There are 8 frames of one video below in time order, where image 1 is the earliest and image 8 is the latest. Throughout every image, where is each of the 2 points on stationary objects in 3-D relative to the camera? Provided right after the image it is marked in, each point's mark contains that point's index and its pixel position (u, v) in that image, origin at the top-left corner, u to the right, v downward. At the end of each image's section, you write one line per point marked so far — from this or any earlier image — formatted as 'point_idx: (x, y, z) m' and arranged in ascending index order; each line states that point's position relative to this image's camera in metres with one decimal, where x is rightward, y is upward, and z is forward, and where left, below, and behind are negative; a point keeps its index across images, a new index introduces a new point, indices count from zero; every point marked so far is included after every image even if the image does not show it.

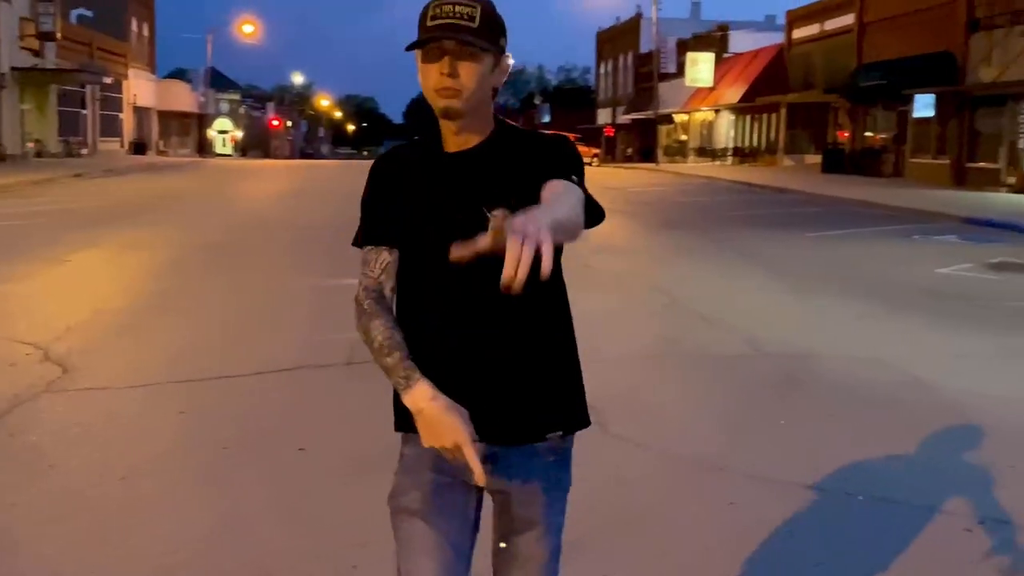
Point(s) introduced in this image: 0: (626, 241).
0: (+1.6, +0.5, +14.9) m
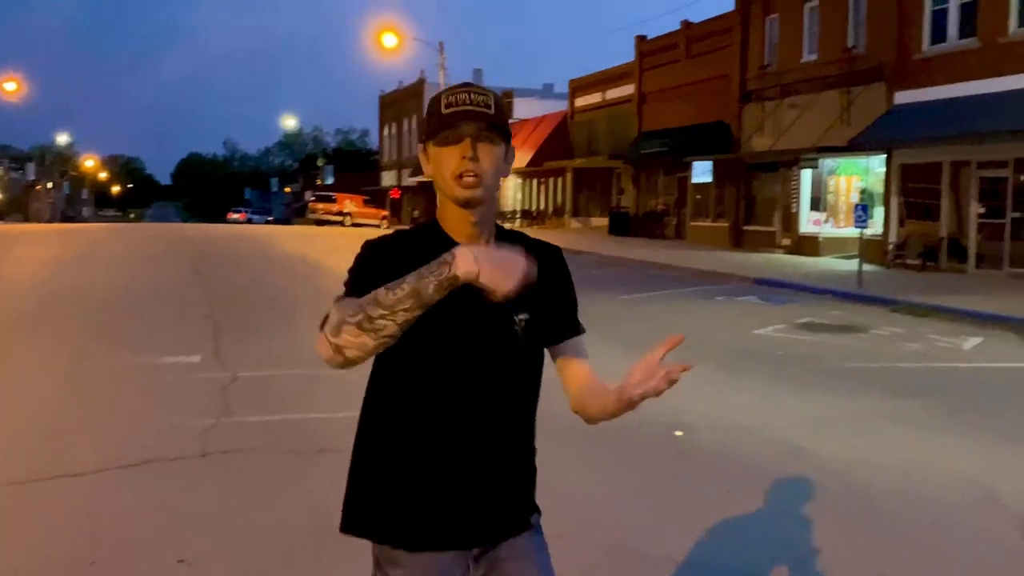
0: (-0.8, -0.4, +14.8) m
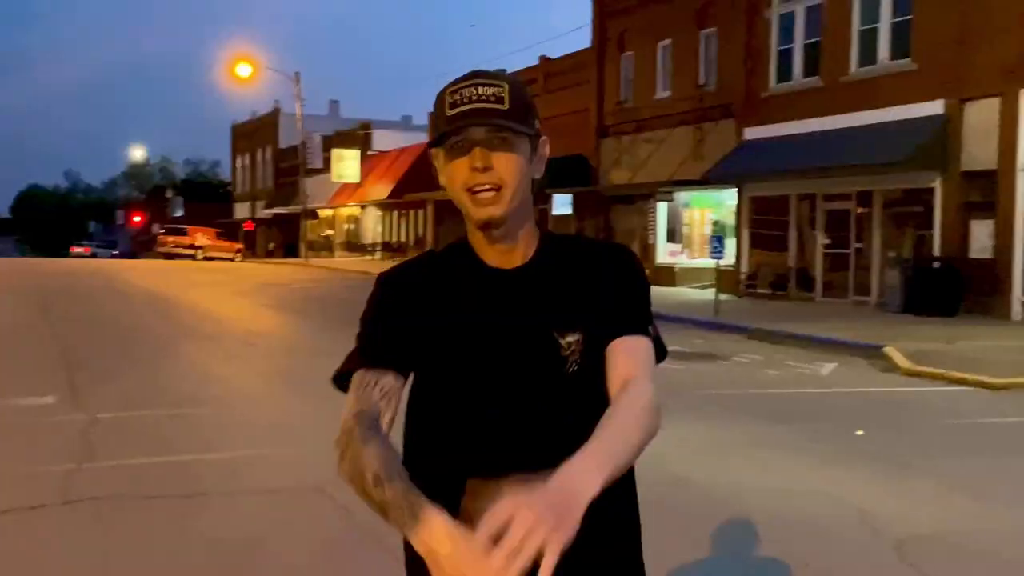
0: (-2.5, -0.8, +14.5) m
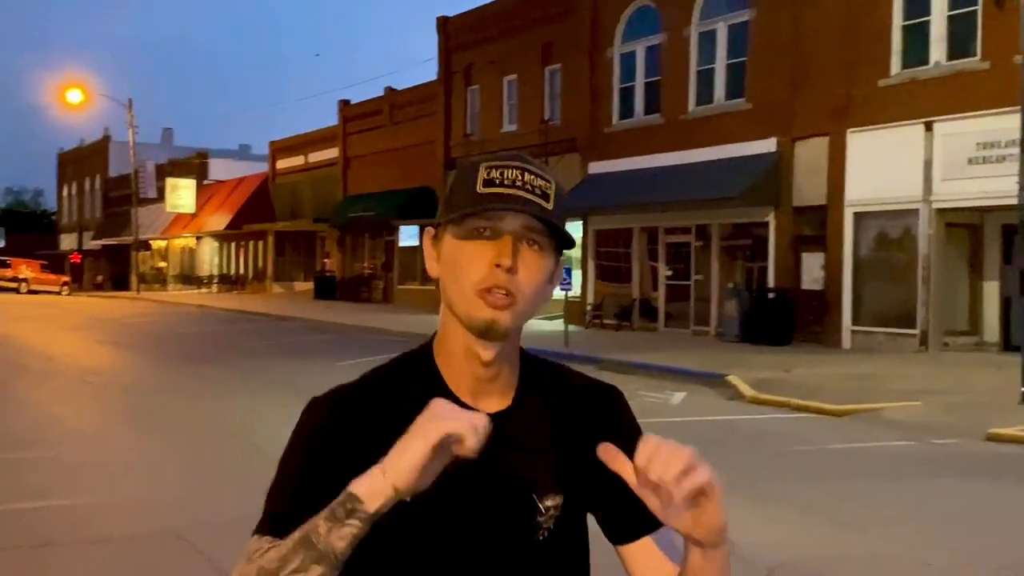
0: (-4.3, -1.3, +14.0) m
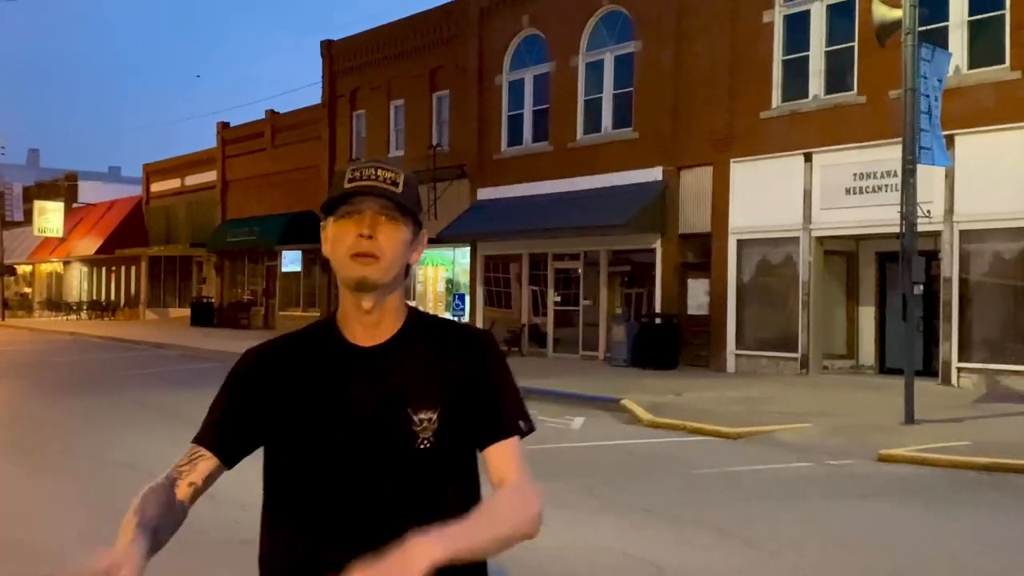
0: (-5.5, -1.6, +13.4) m
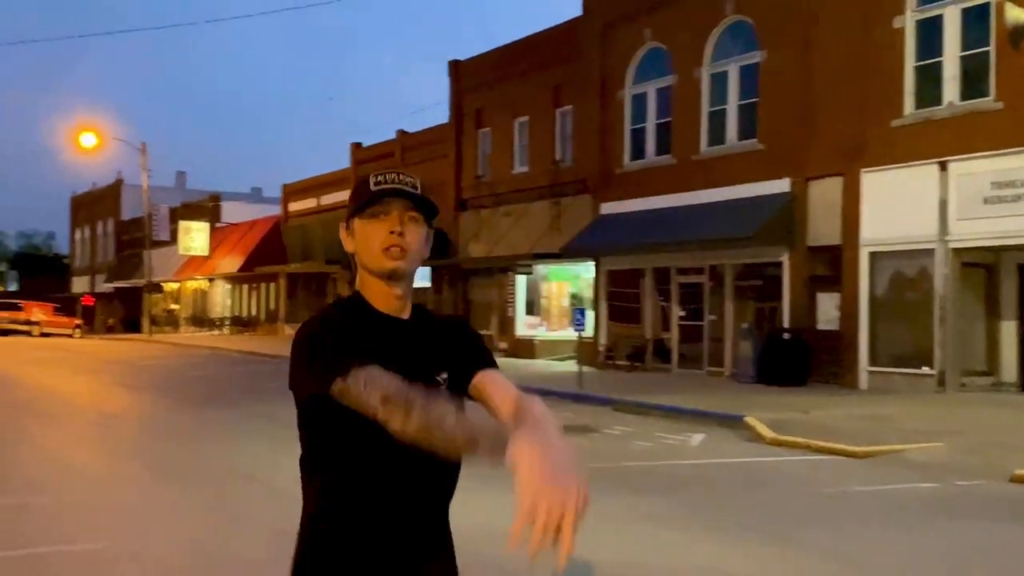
0: (-4.1, -1.8, +13.9) m
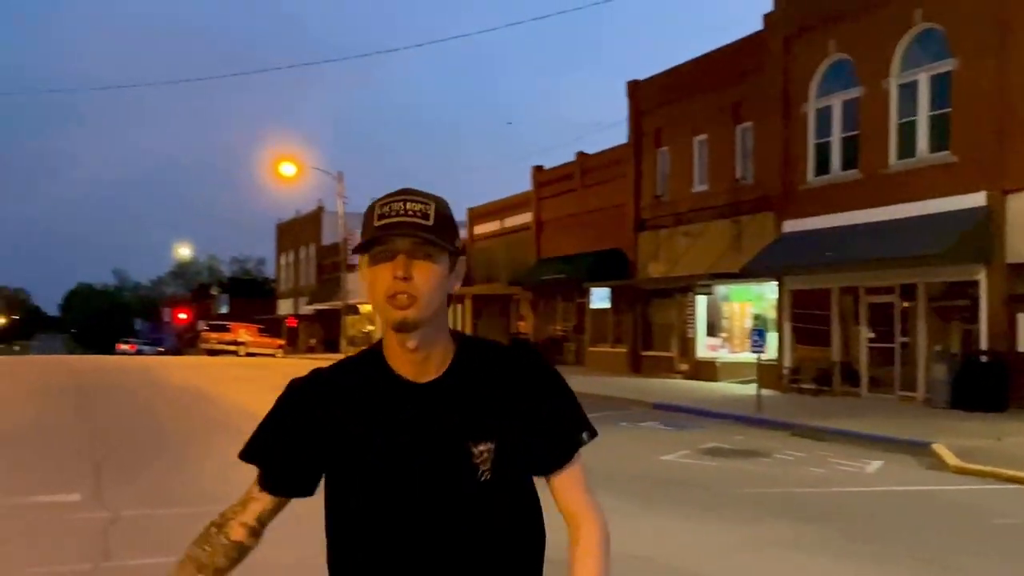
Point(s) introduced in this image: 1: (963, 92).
0: (-2.0, -2.0, +14.3) m
1: (+7.9, +3.4, +19.8) m
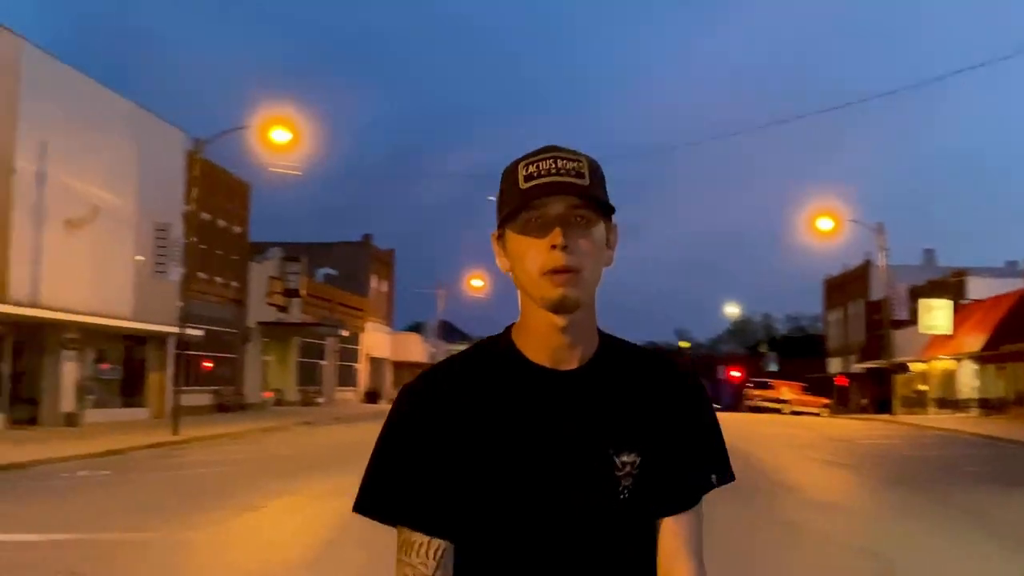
0: (+4.2, -2.7, +13.7) m
1: (+15.5, +2.8, +14.0) m
